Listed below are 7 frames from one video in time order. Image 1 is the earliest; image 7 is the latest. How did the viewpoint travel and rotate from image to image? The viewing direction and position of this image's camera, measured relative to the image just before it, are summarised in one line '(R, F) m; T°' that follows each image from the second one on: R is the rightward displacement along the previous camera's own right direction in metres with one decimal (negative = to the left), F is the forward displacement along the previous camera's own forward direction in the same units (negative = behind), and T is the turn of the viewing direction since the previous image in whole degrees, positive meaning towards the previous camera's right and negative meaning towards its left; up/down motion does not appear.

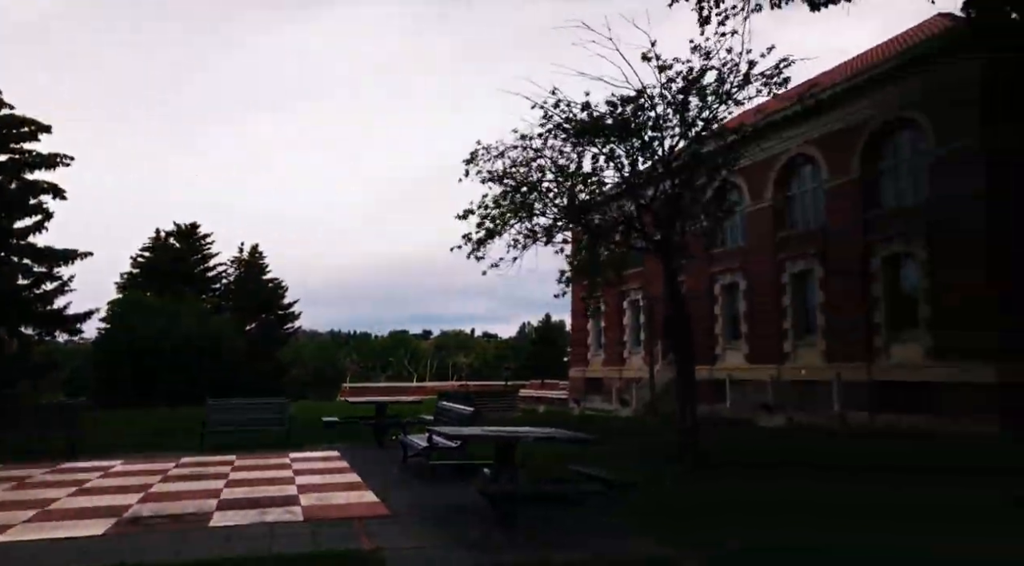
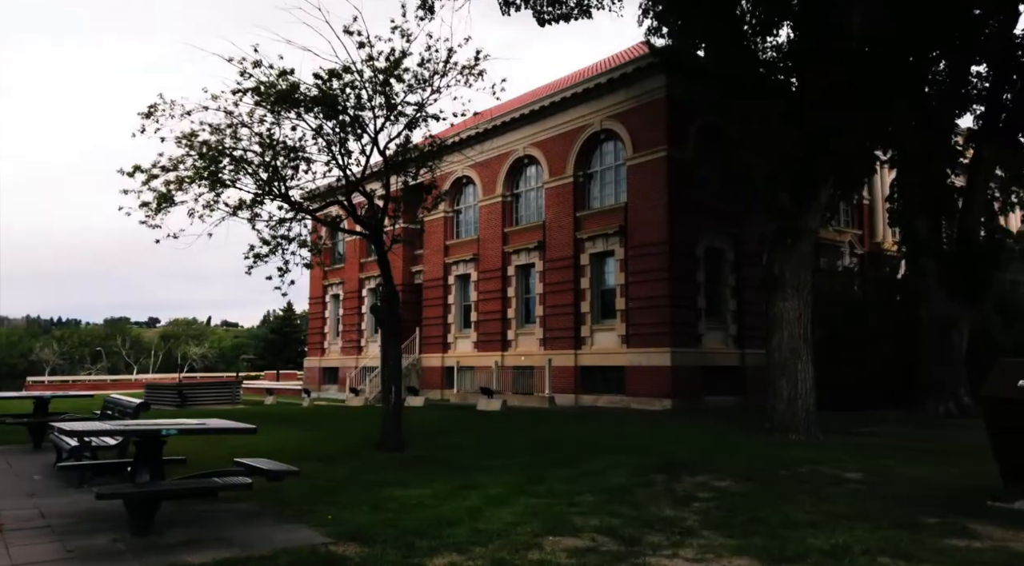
(+0.2, 0.0) m; +19°
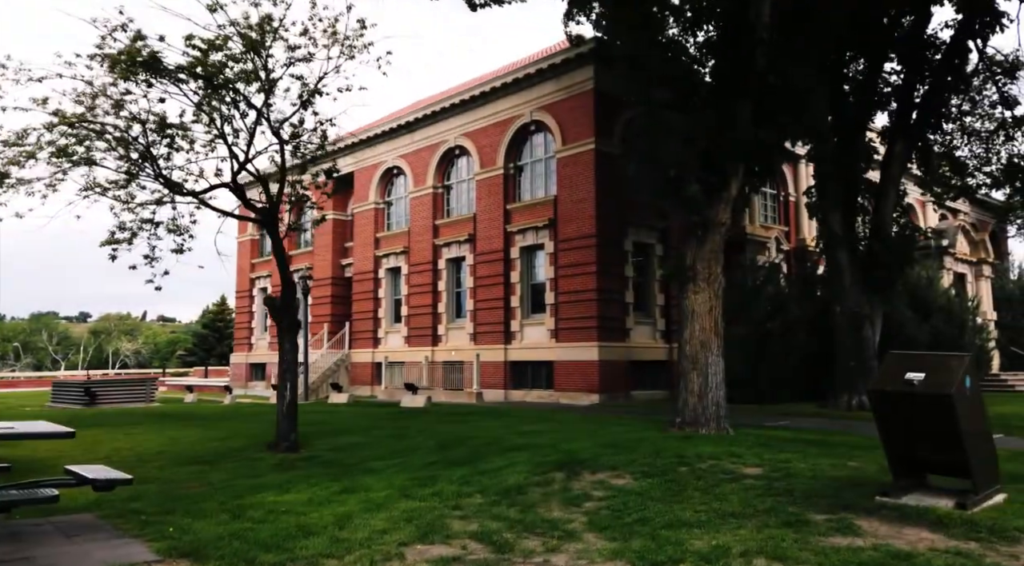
(+0.2, +0.1) m; +4°
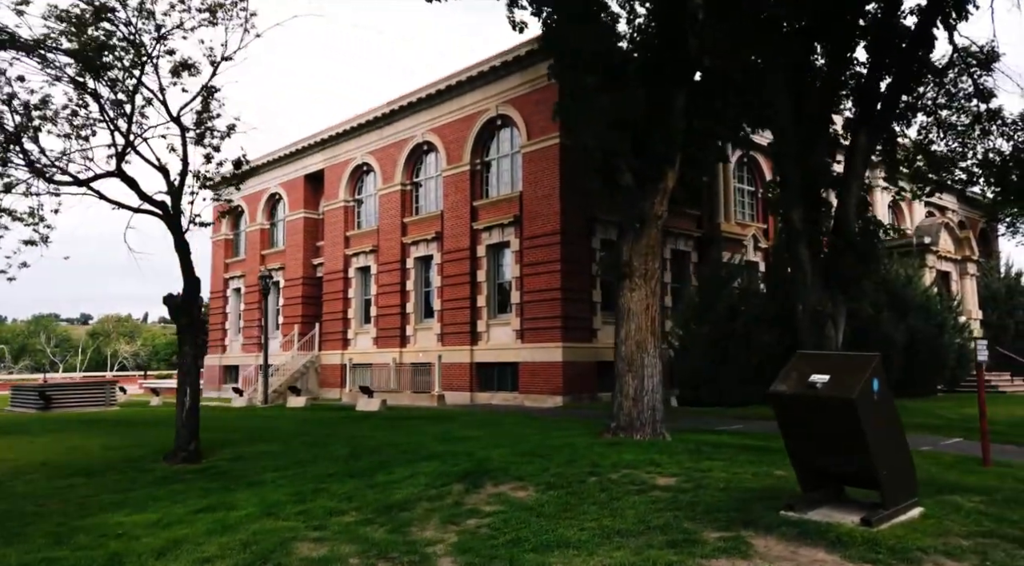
(+0.3, +0.2) m; 0°
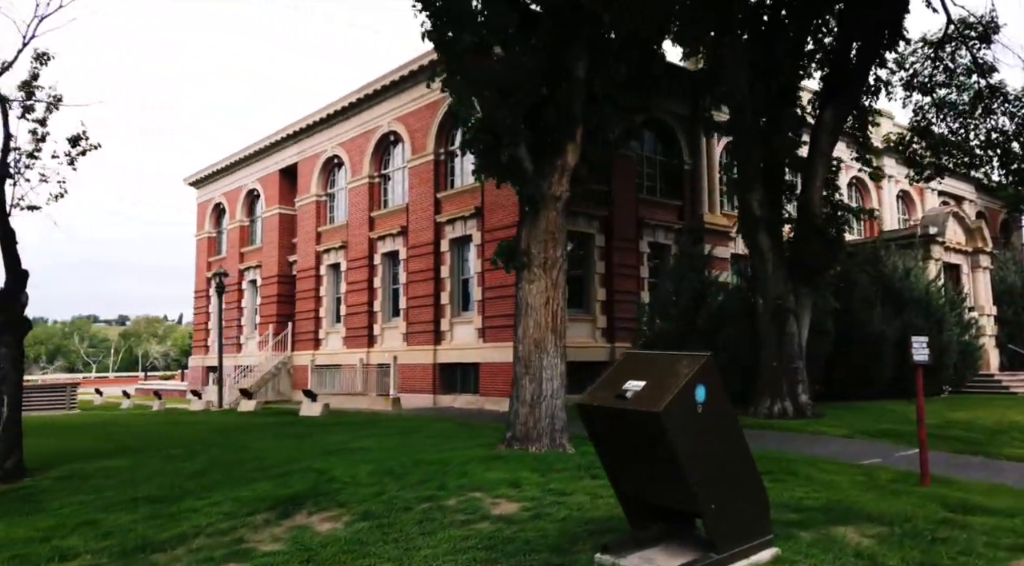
(+0.6, +0.4) m; -2°
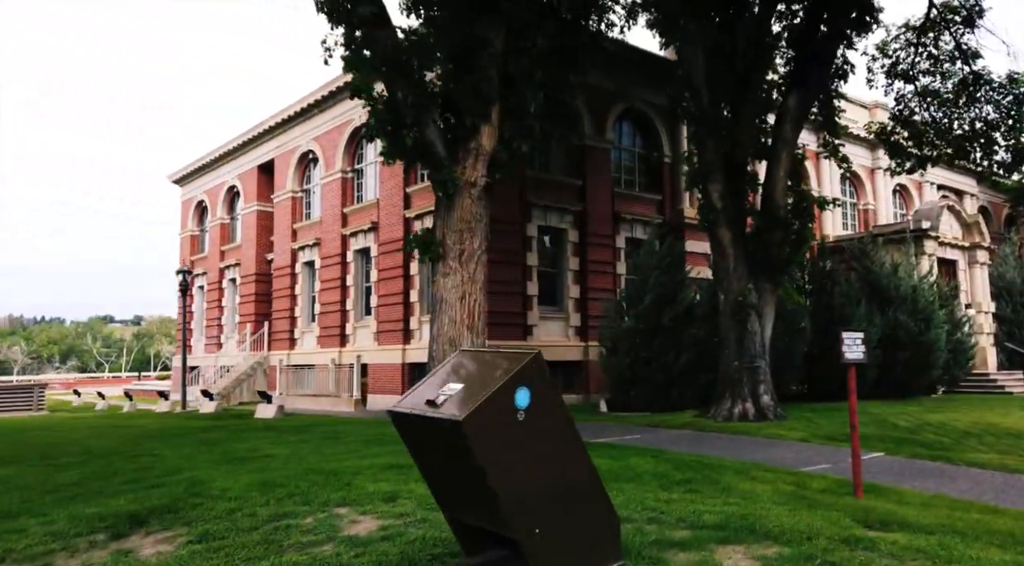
(+0.4, +0.2) m; -1°
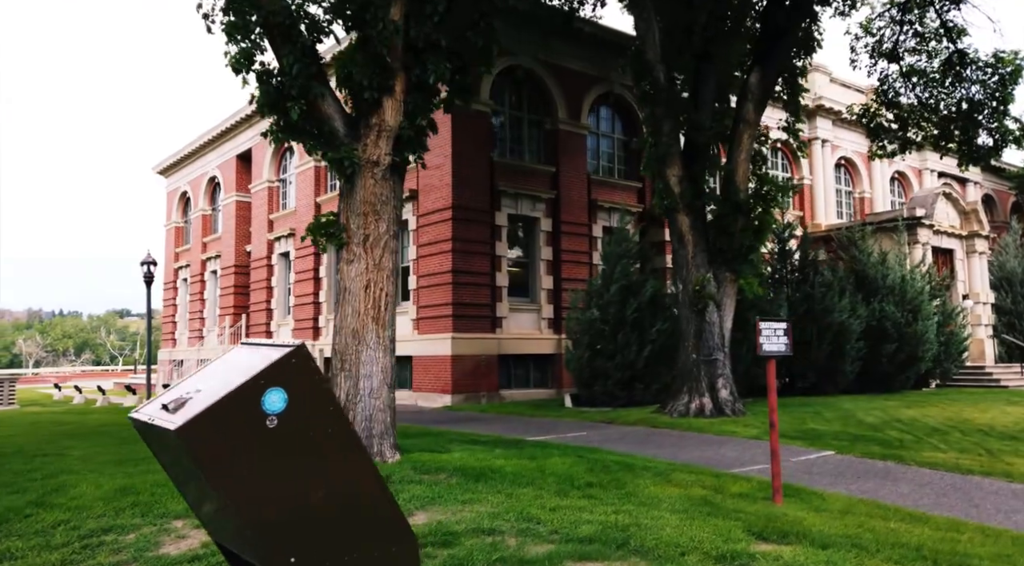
(+0.4, +0.2) m; -1°
